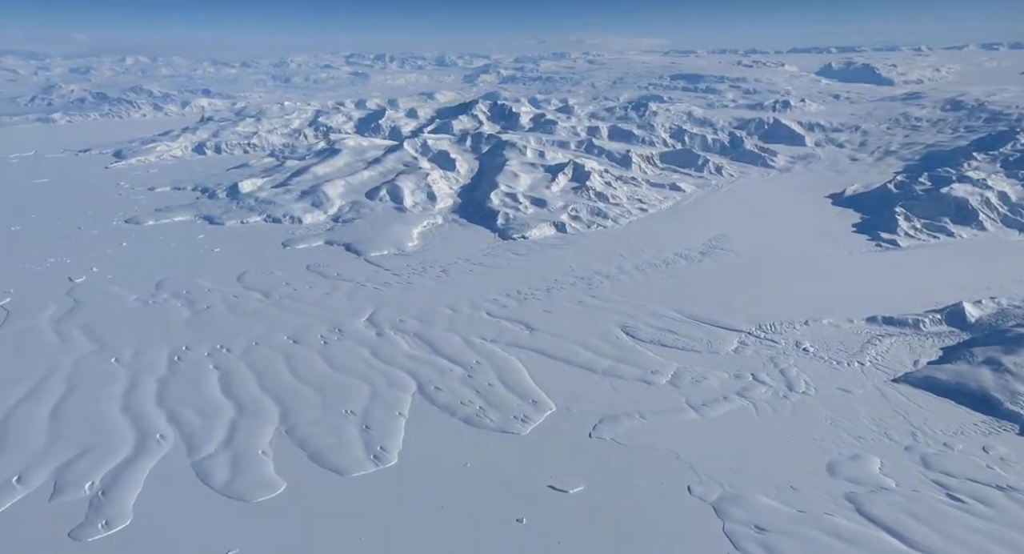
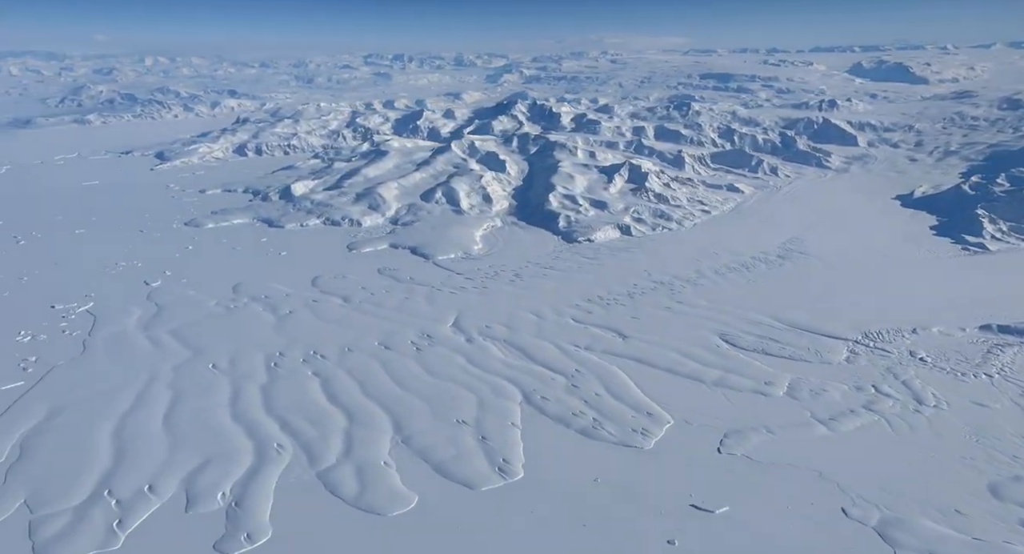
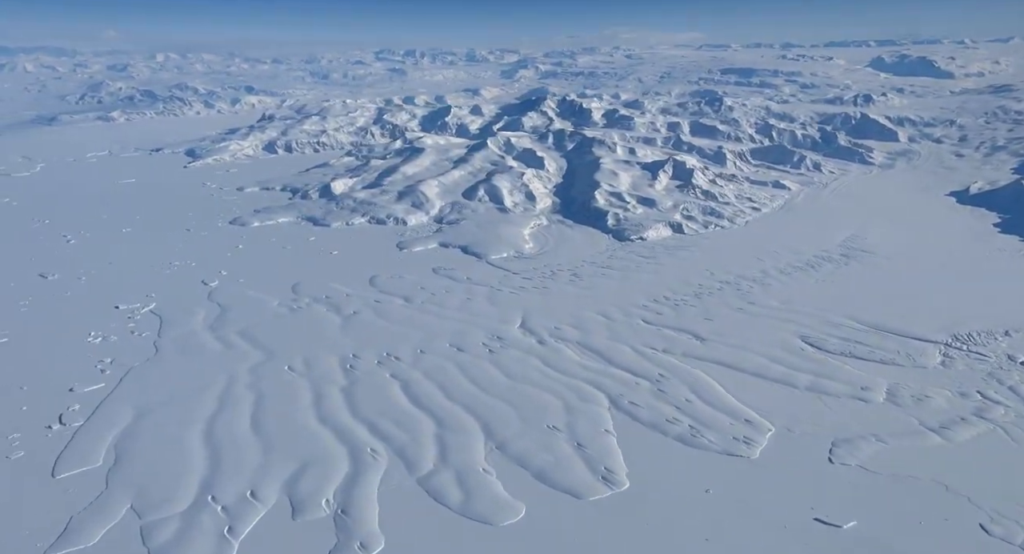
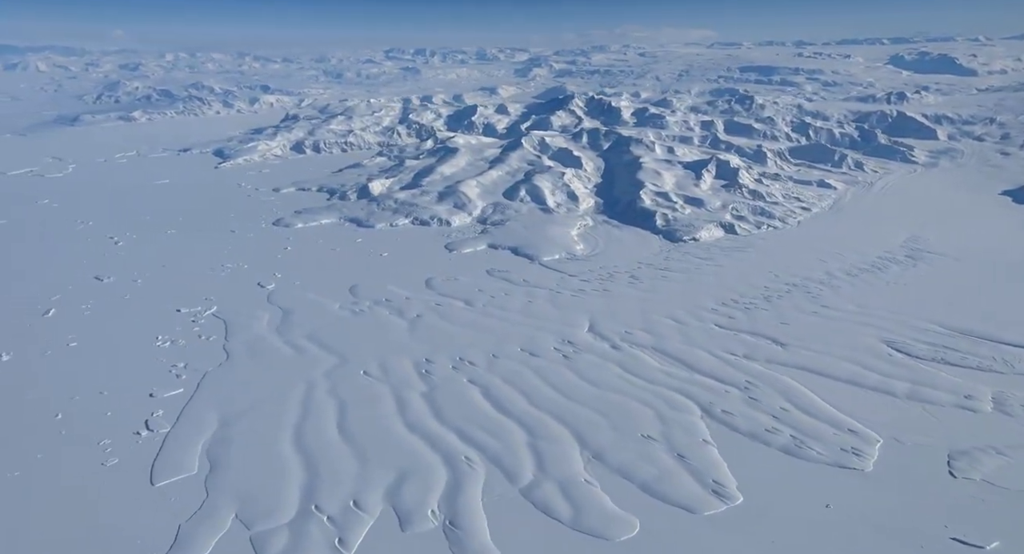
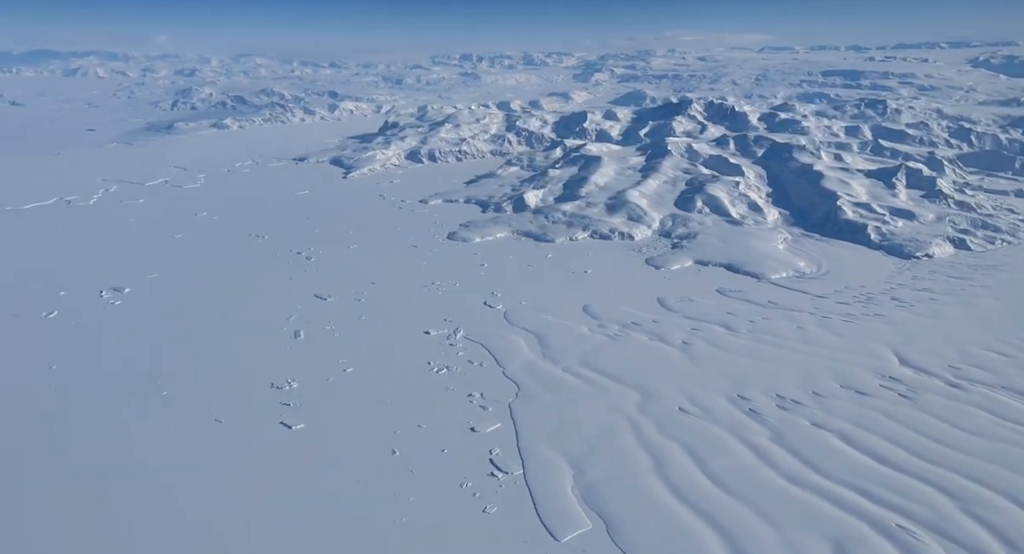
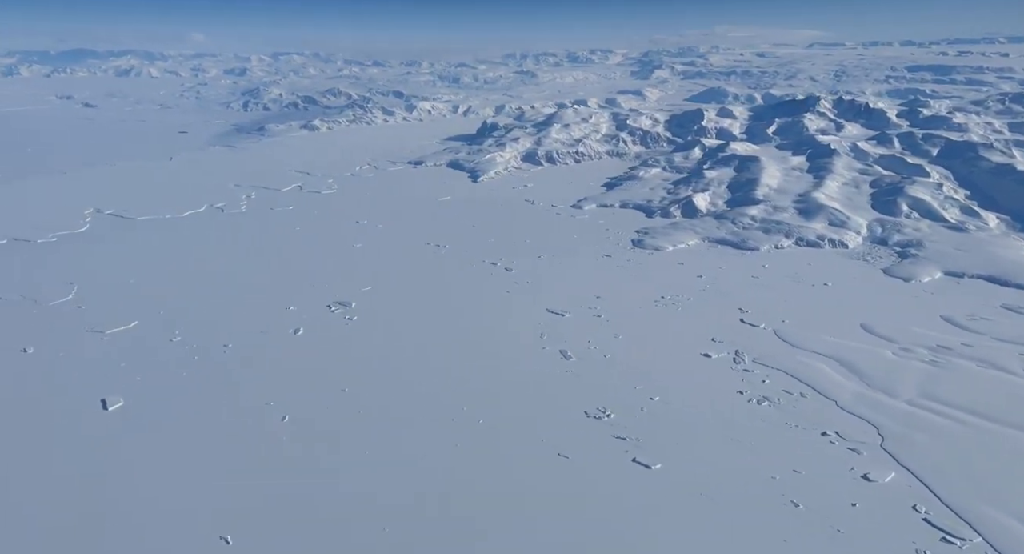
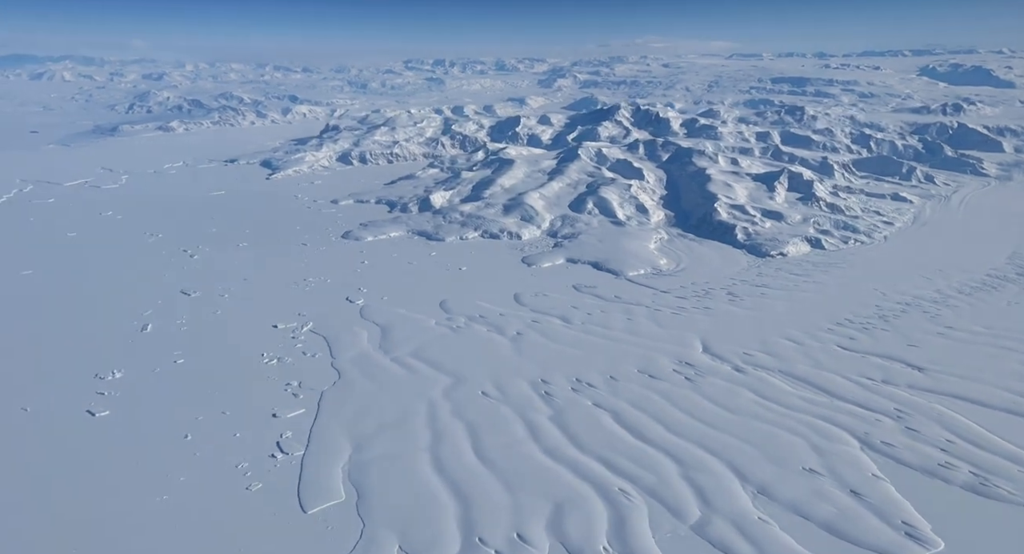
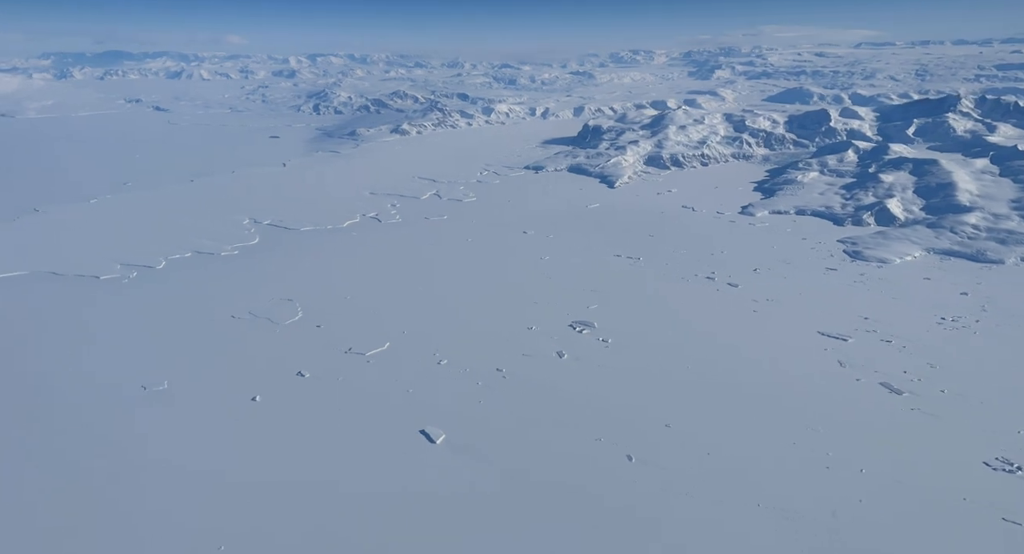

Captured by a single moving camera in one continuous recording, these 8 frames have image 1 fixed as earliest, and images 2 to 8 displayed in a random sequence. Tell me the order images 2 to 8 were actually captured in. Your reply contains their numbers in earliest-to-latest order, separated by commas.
2, 3, 4, 7, 5, 6, 8
